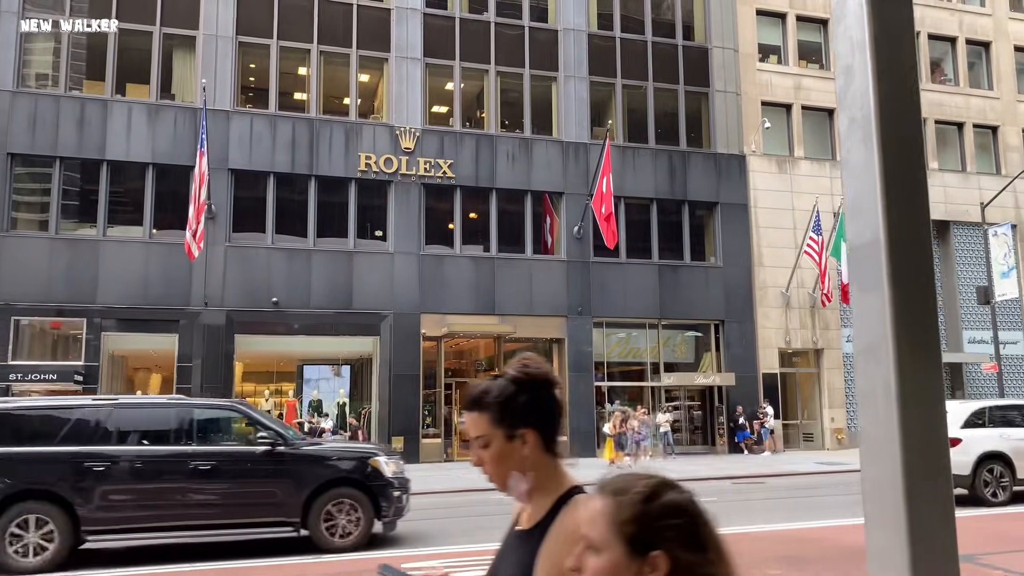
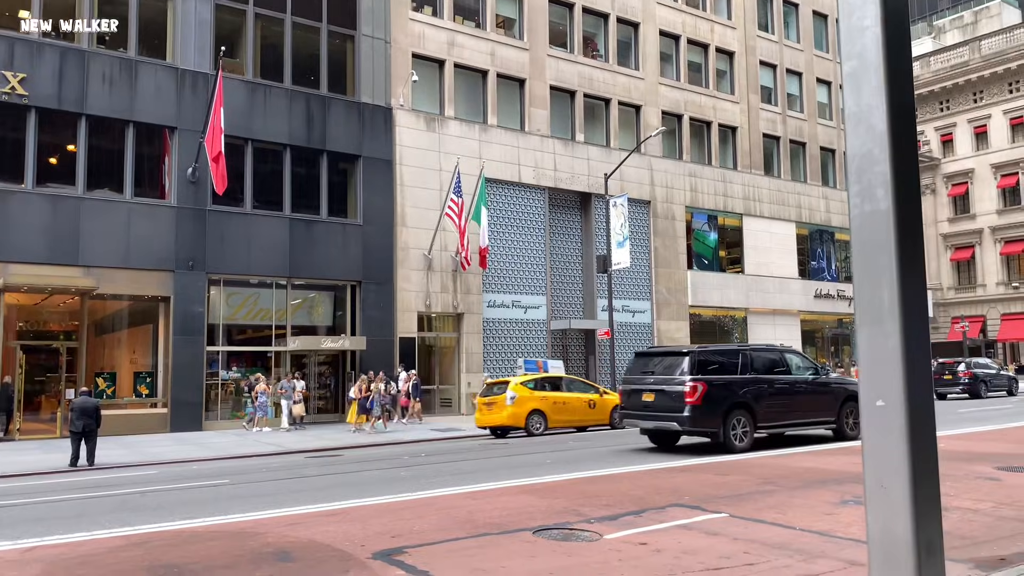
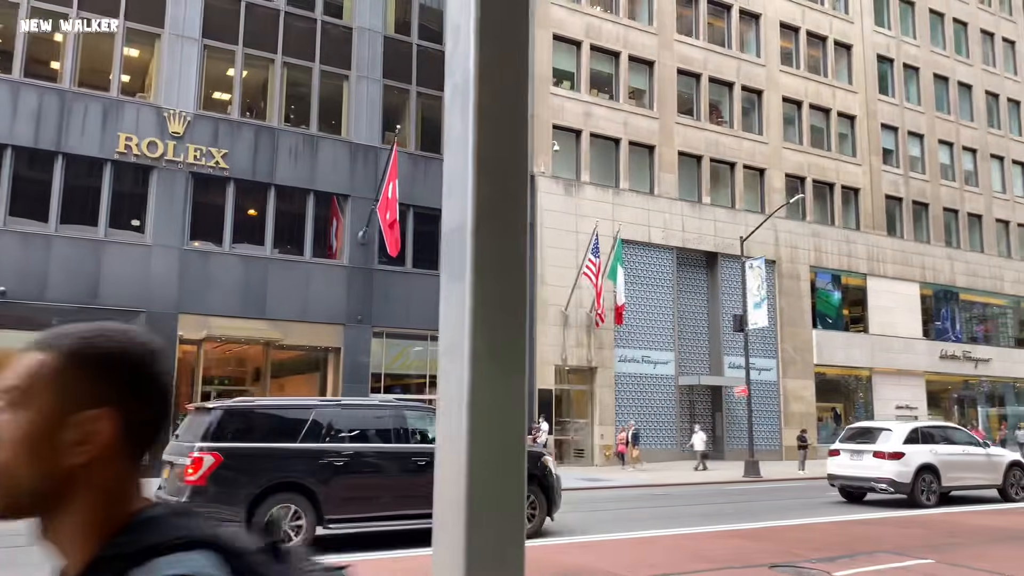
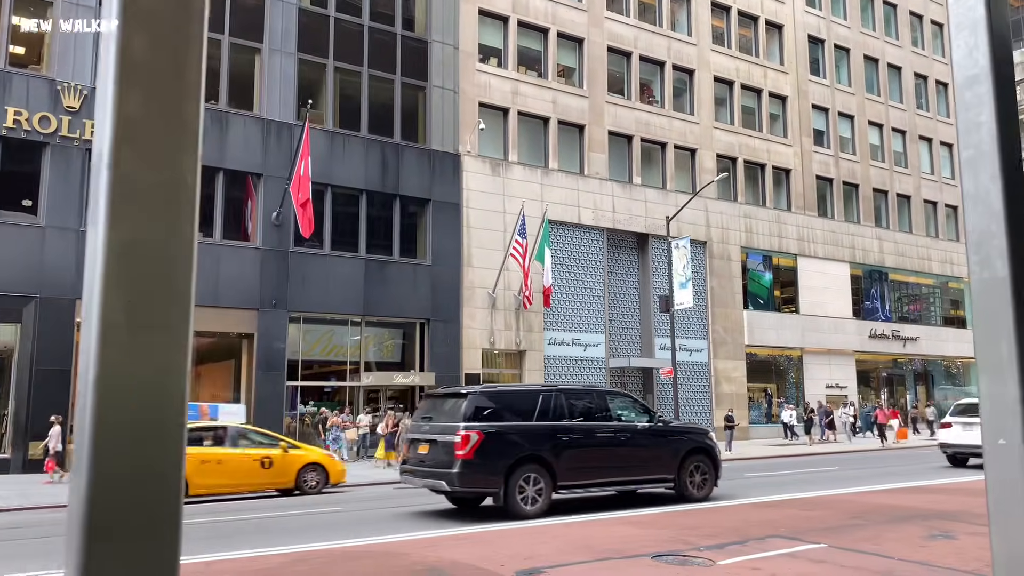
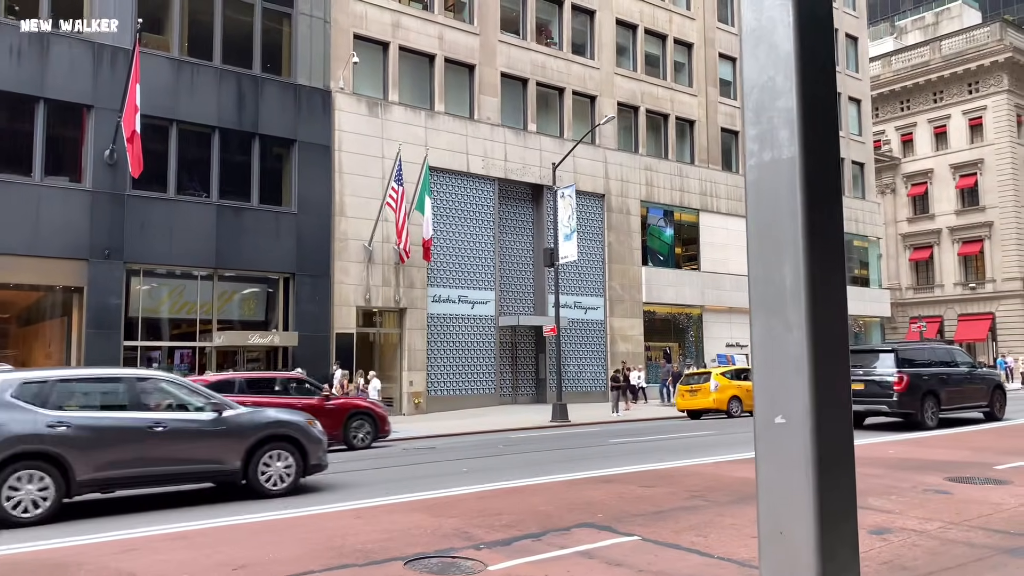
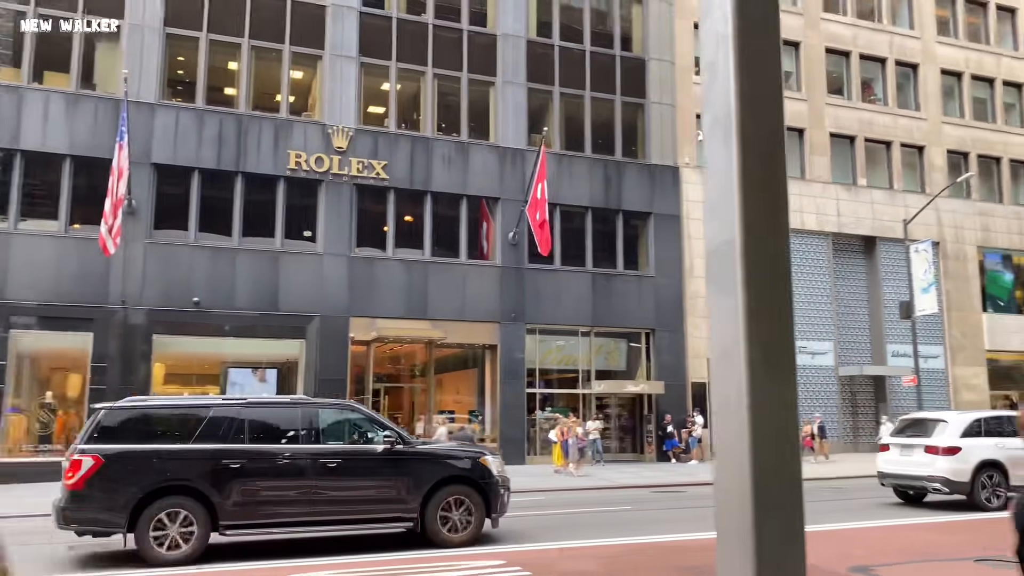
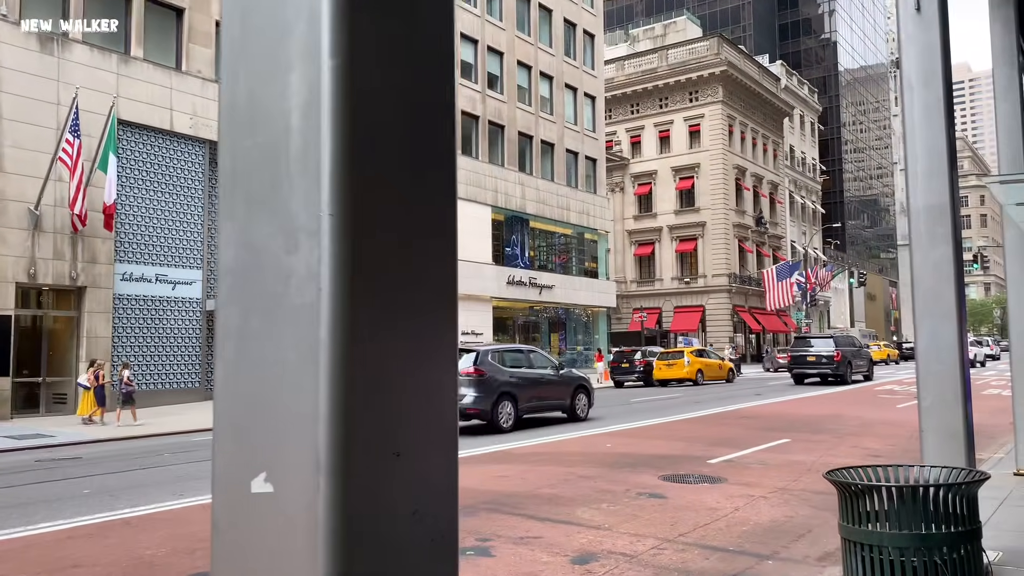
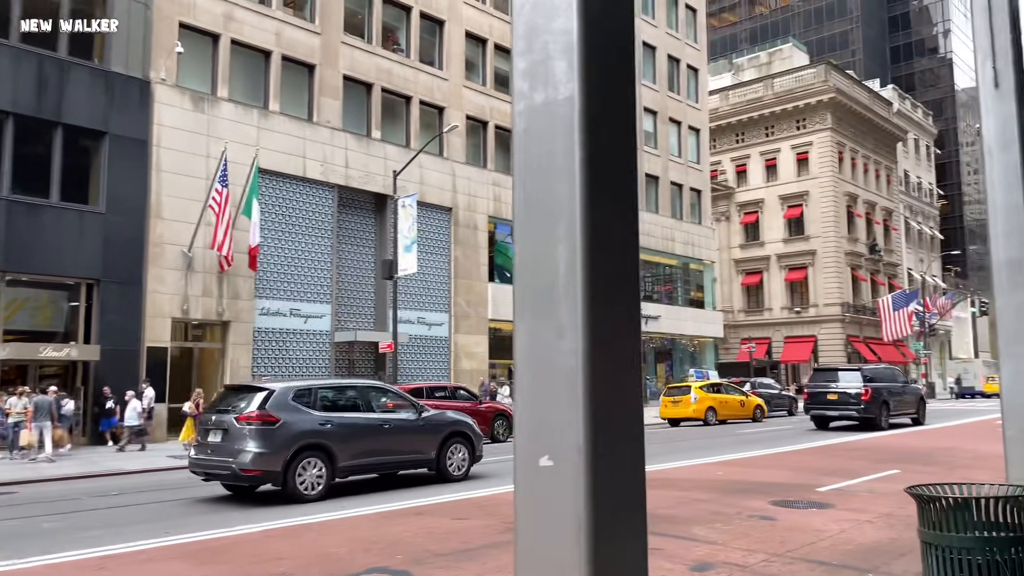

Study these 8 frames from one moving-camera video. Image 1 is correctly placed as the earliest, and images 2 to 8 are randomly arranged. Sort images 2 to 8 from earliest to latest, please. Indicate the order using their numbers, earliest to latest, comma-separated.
6, 3, 4, 2, 5, 8, 7
